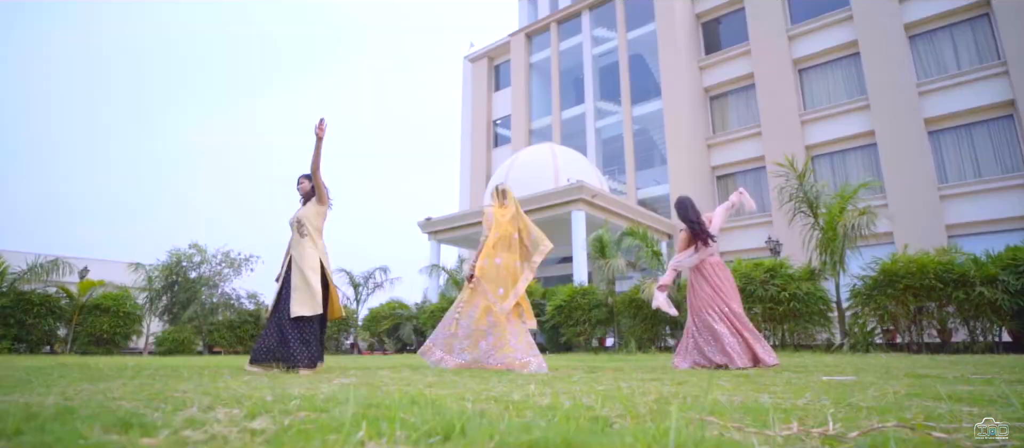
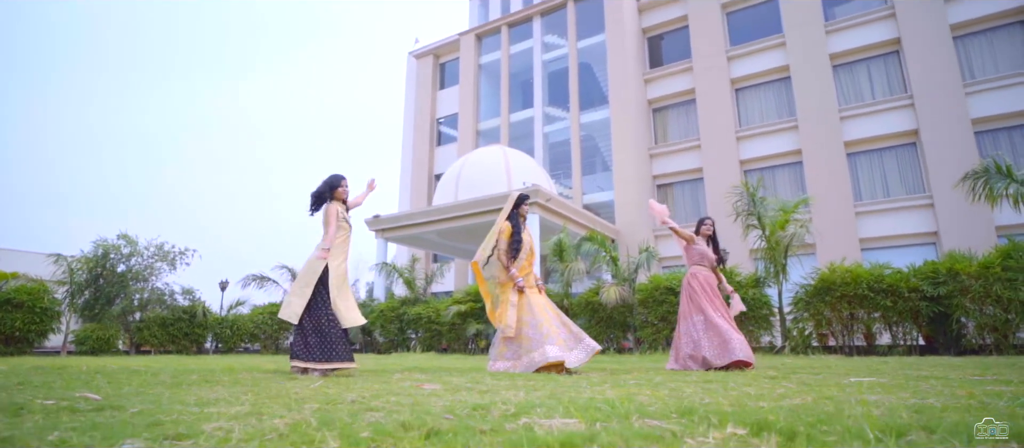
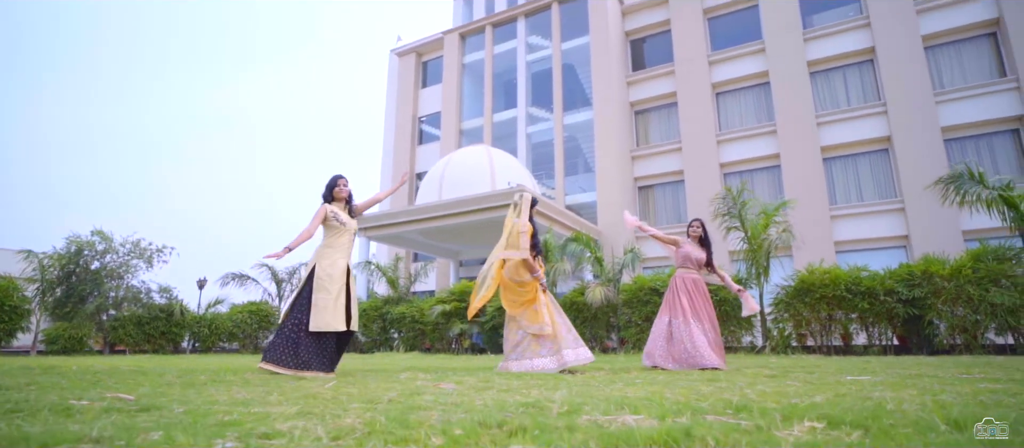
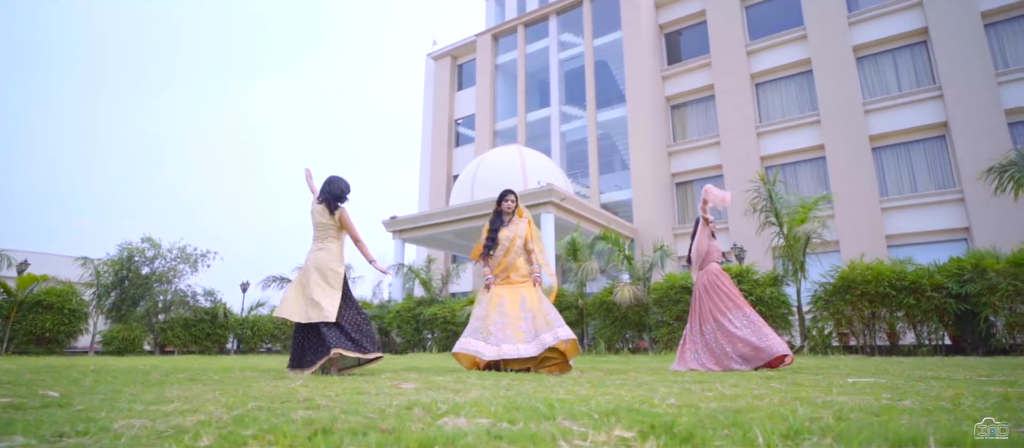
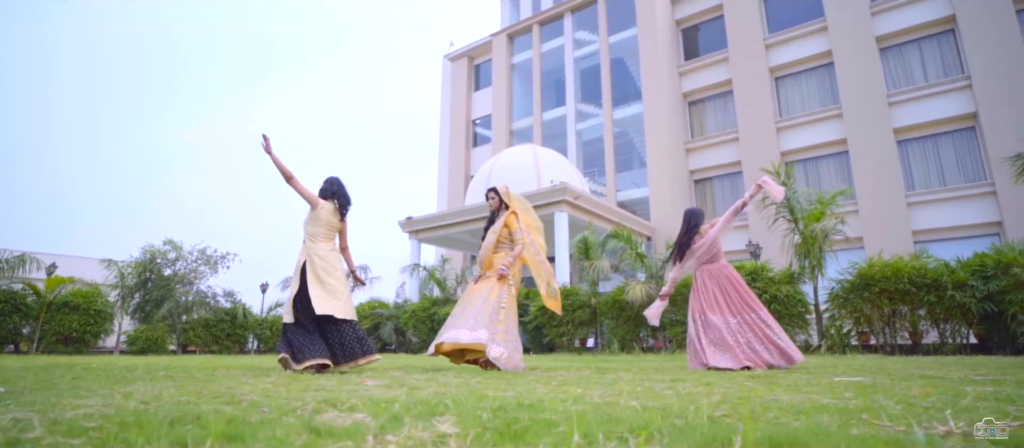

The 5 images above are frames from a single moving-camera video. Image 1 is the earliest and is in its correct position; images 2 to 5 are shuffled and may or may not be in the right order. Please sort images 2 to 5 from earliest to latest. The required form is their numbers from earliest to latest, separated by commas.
5, 4, 2, 3
